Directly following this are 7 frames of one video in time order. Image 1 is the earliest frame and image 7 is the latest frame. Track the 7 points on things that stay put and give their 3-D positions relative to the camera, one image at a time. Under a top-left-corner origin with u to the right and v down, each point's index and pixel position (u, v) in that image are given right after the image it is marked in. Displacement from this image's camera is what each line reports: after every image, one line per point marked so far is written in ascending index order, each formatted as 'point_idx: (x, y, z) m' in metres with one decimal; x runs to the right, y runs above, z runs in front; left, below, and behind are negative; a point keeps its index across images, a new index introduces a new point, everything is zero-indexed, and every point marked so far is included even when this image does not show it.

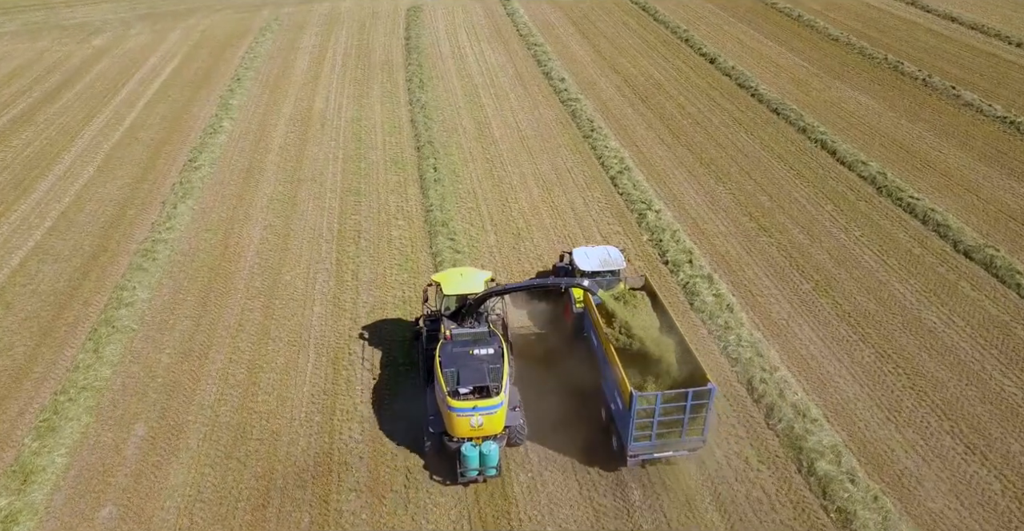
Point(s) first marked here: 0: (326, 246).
0: (-4.5, +0.5, +20.0) m
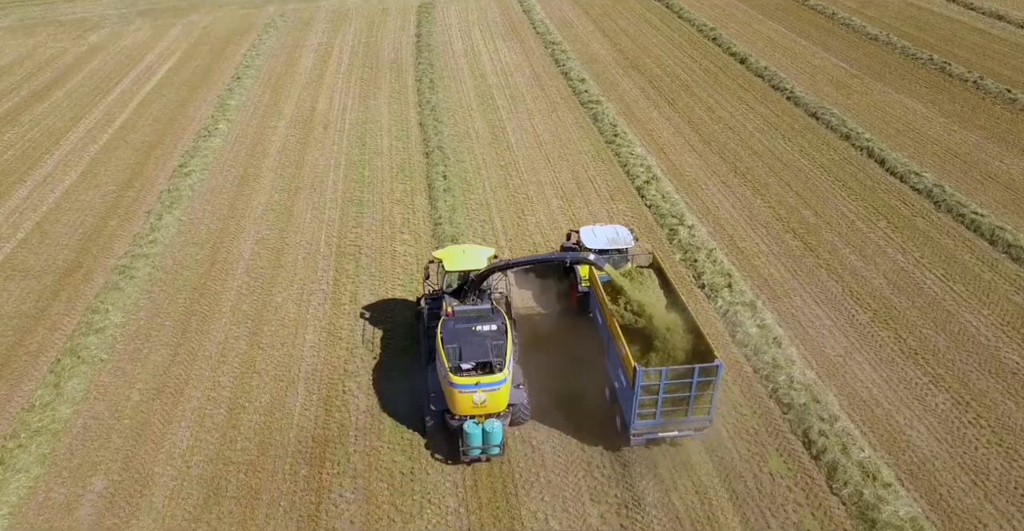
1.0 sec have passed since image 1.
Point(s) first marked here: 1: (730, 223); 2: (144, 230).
0: (-4.1, +0.1, +18.1) m
1: (+5.0, +1.0, +19.0) m
2: (-8.6, +0.8, +19.4) m
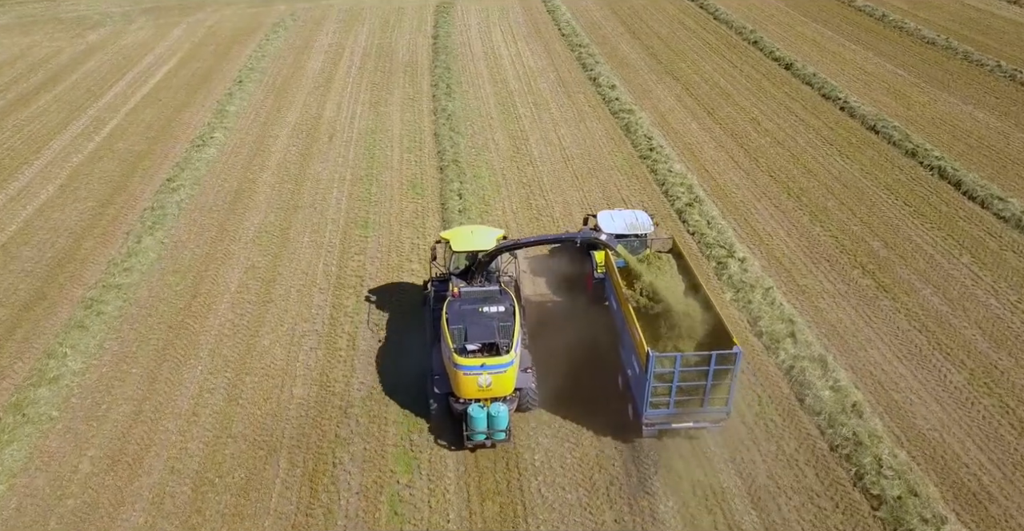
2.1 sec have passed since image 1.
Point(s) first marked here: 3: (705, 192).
0: (-3.7, -0.6, +15.8) m
1: (+5.5, +0.2, +16.5) m
2: (-8.1, +0.2, +17.2) m
3: (+4.5, +1.7, +19.4) m
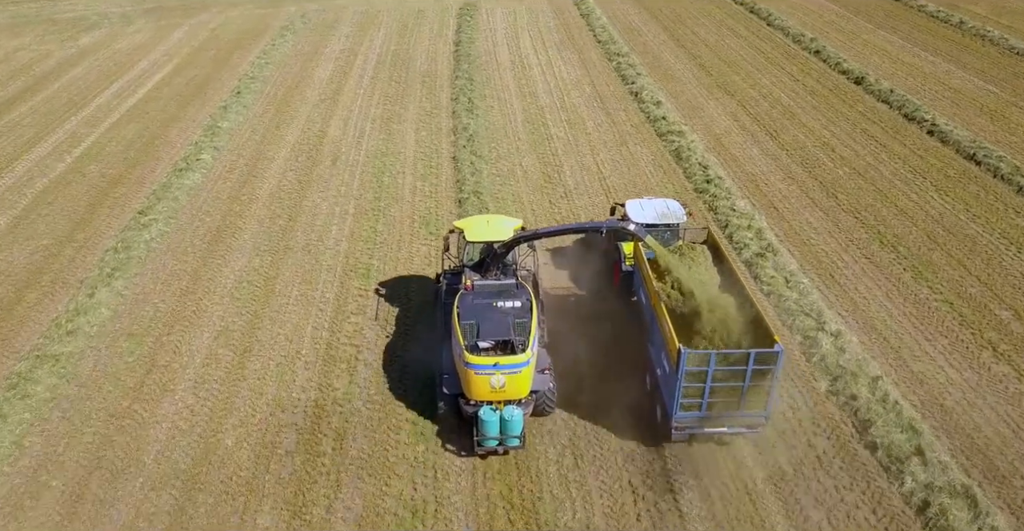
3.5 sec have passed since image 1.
0: (-3.2, -1.7, +12.6) m
1: (+6.0, -1.0, +13.1) m
2: (-7.6, -0.8, +14.1) m
3: (+5.1, +0.5, +16.0) m
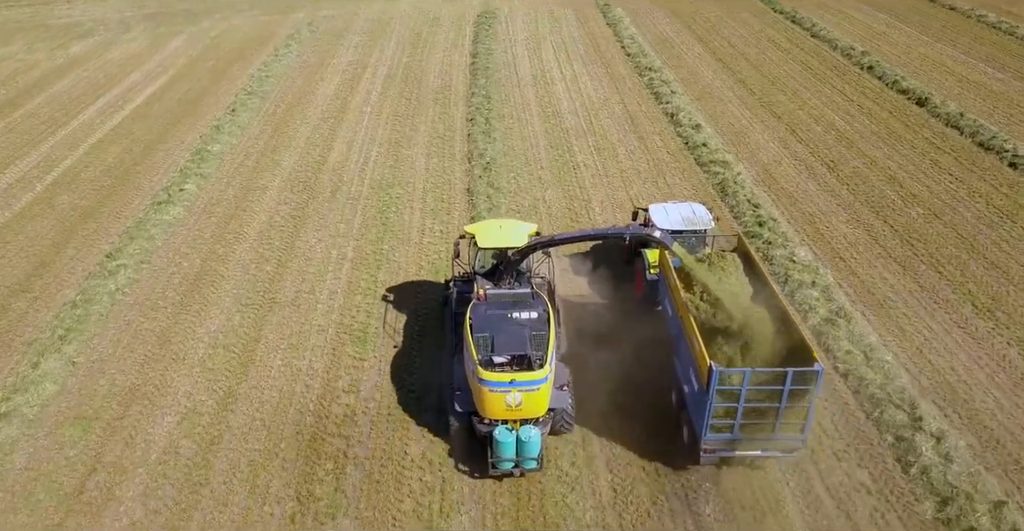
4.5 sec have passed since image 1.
0: (-2.9, -2.6, +10.3) m
1: (+6.3, -2.0, +10.6) m
2: (-7.2, -1.7, +11.9) m
3: (+5.5, -0.5, +13.5) m
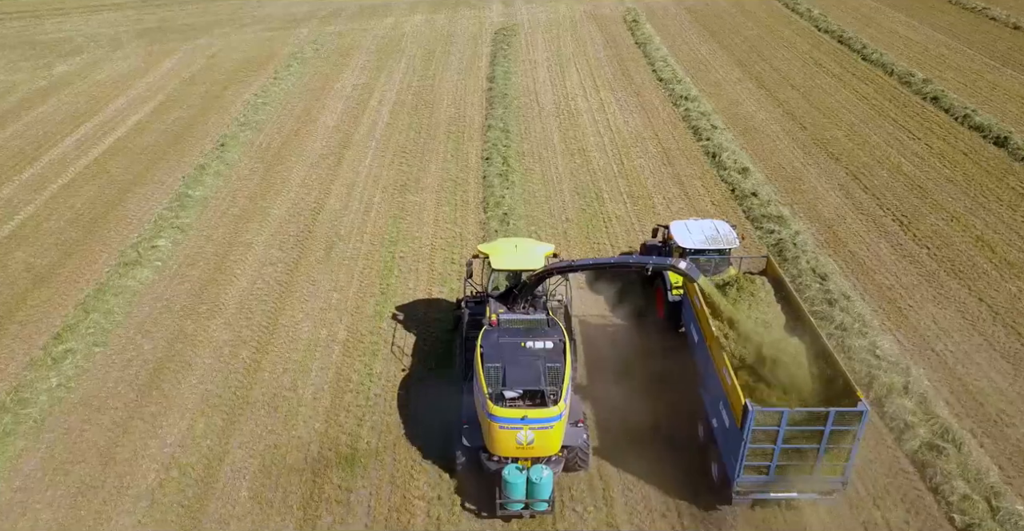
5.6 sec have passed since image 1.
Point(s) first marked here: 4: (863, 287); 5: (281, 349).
0: (-2.6, -4.0, +7.8) m
1: (+6.5, -3.4, +8.0) m
2: (-7.0, -3.0, +9.5) m
3: (+5.8, -1.9, +10.9) m
4: (+5.9, -0.4, +13.9) m
5: (-3.6, -1.3, +12.9) m
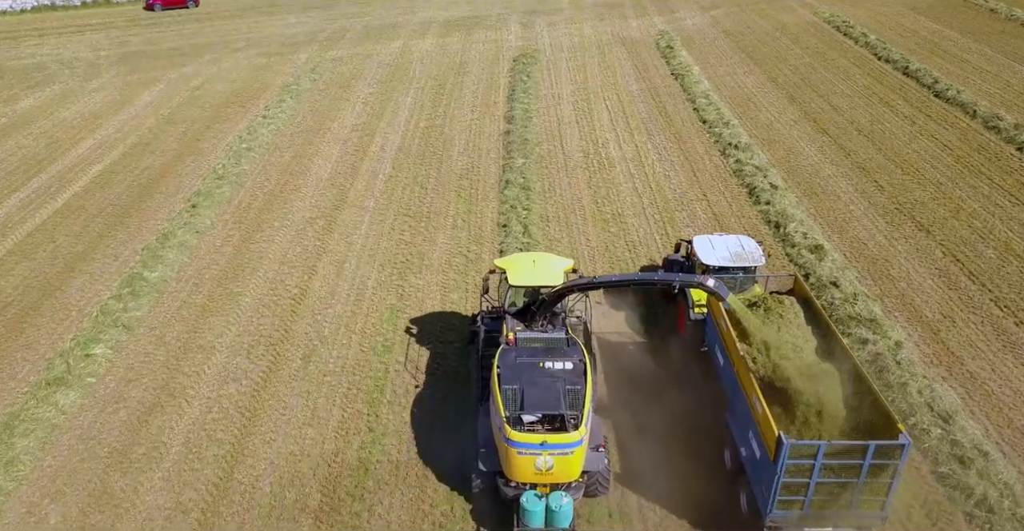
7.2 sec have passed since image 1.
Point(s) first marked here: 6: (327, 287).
0: (-2.4, -5.7, +4.6) m
1: (+6.8, -5.2, +4.6) m
2: (-6.7, -4.7, +6.3) m
3: (+6.1, -3.7, +7.5) m
4: (+6.3, -2.2, +10.6) m
5: (-3.3, -3.0, +9.7) m
6: (-3.3, -0.4, +14.7) m
